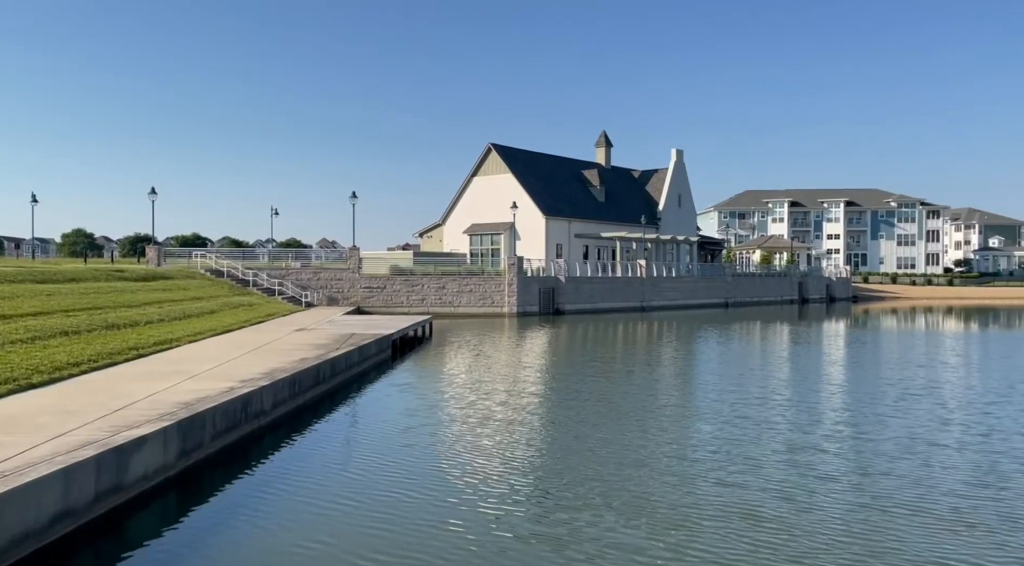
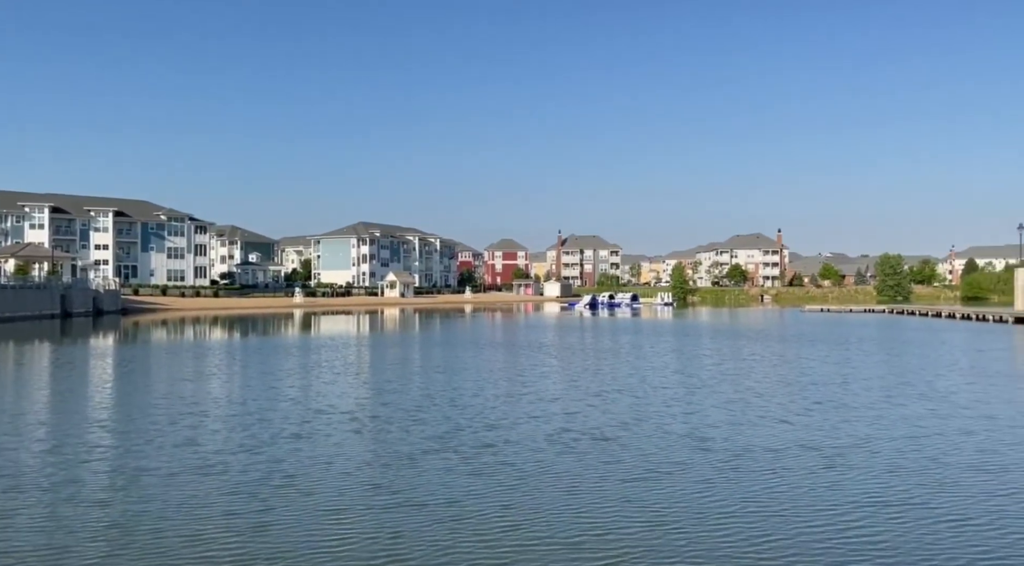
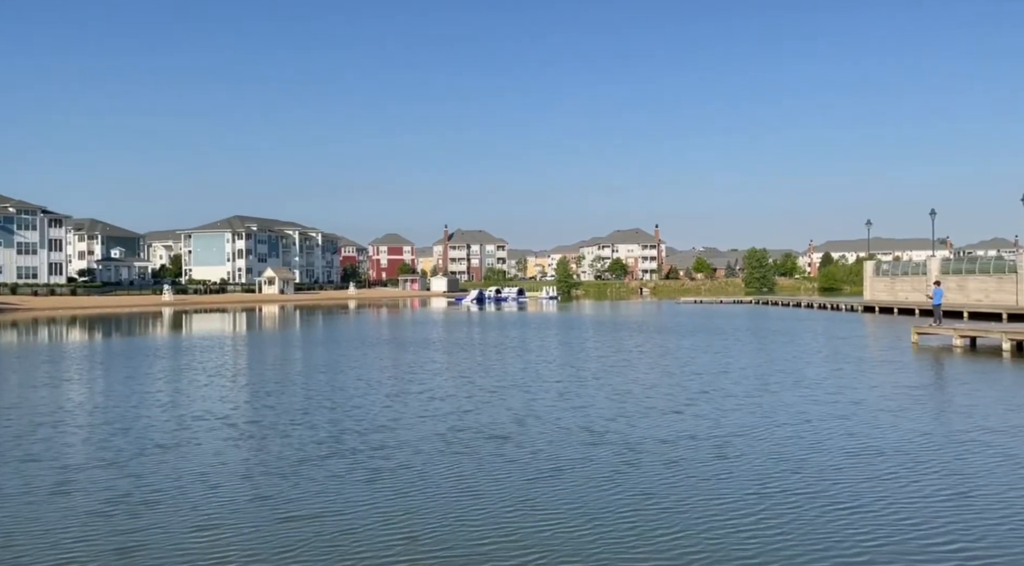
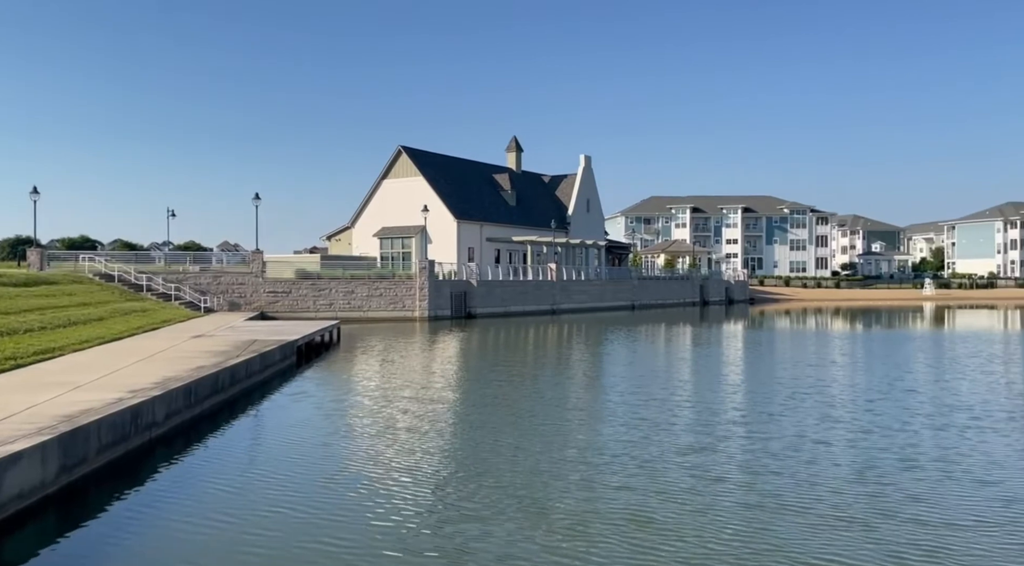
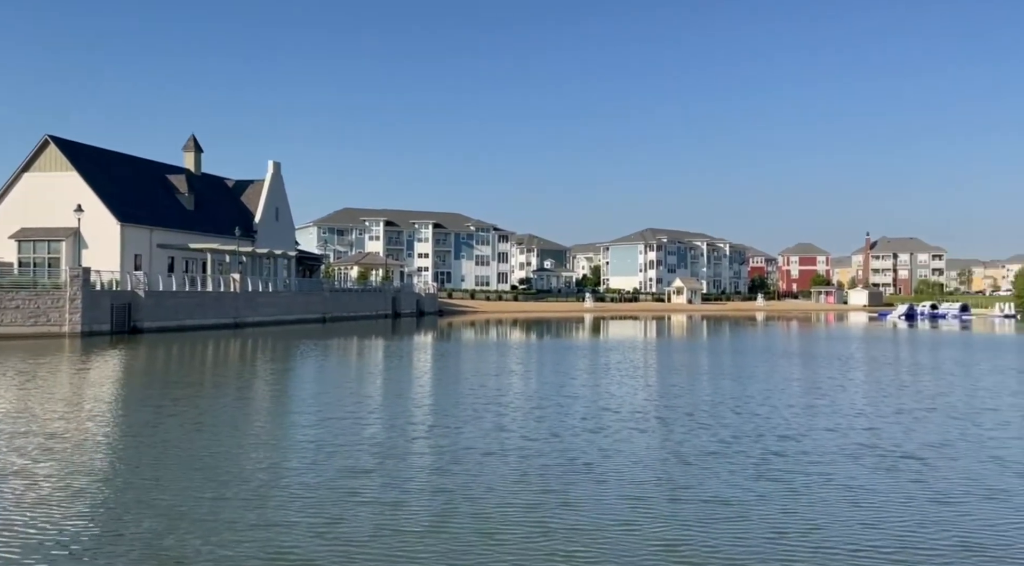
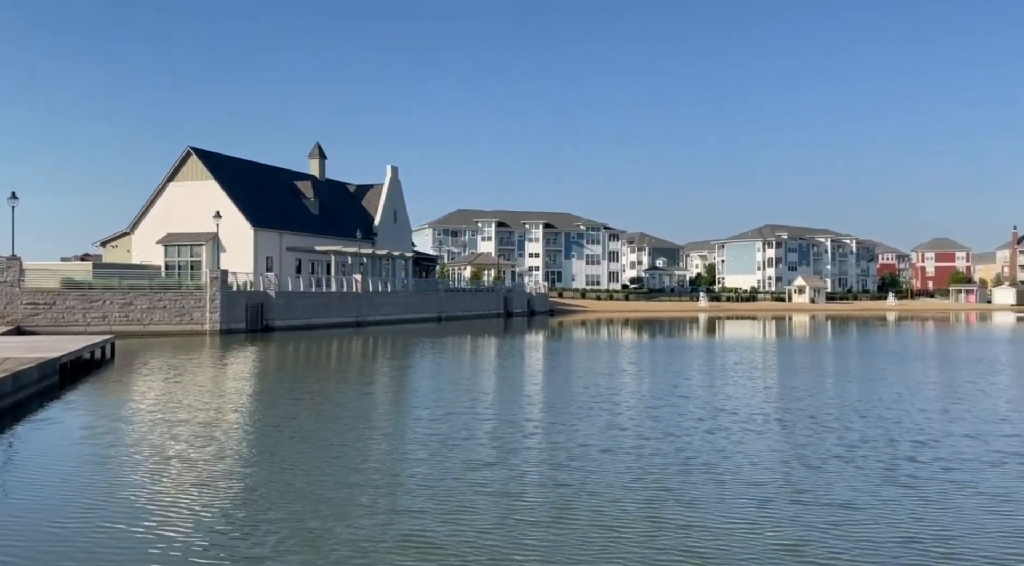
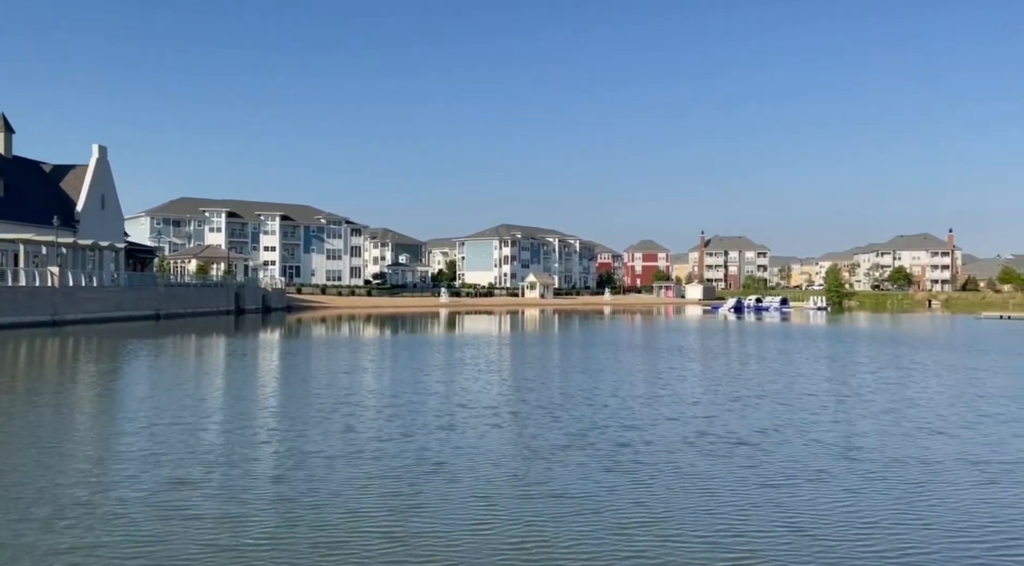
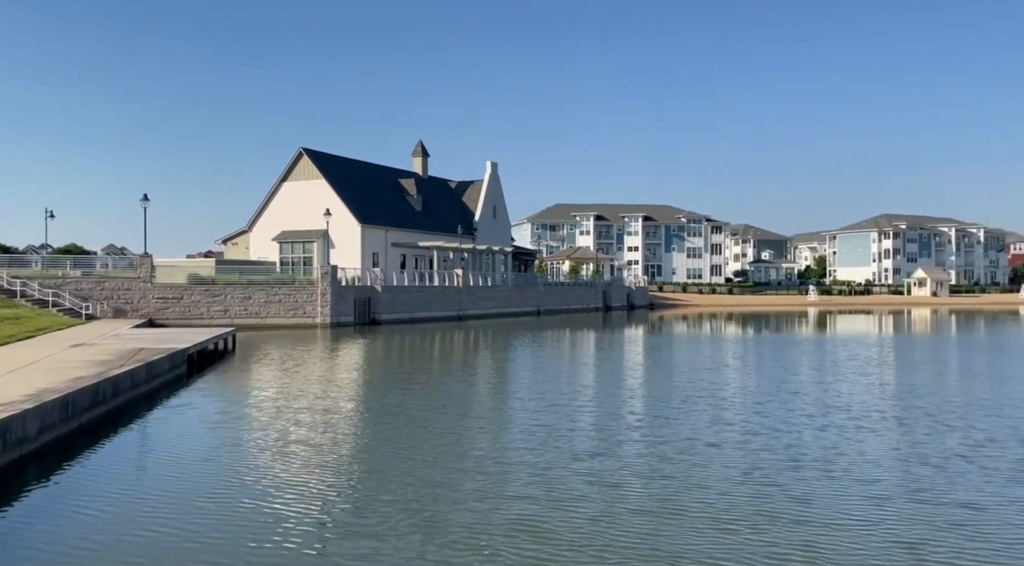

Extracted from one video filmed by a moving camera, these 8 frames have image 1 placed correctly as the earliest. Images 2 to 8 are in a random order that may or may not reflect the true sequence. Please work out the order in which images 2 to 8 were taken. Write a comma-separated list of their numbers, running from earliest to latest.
4, 8, 6, 5, 7, 2, 3
